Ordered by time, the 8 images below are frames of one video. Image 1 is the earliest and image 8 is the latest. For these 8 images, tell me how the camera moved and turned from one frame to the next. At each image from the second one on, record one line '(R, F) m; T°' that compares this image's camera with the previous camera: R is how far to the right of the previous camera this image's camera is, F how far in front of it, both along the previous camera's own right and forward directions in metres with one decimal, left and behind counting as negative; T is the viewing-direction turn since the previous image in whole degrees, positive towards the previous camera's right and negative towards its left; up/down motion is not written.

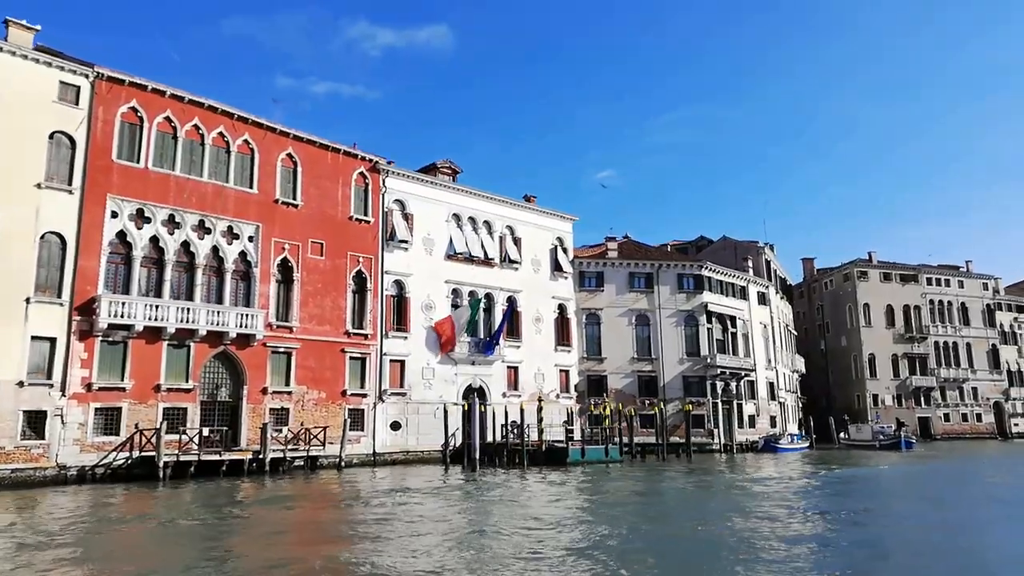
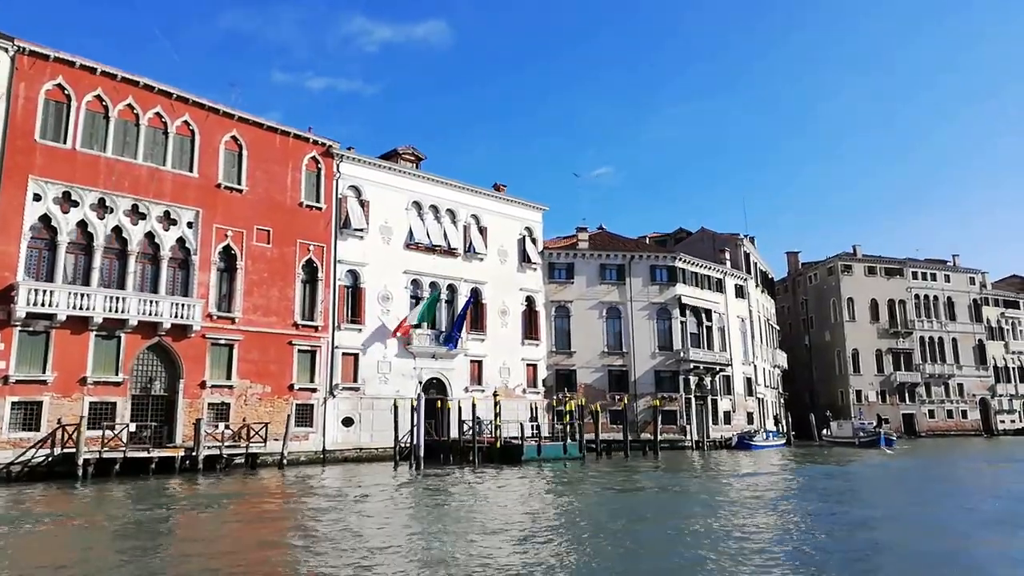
(+1.6, +1.4) m; 0°
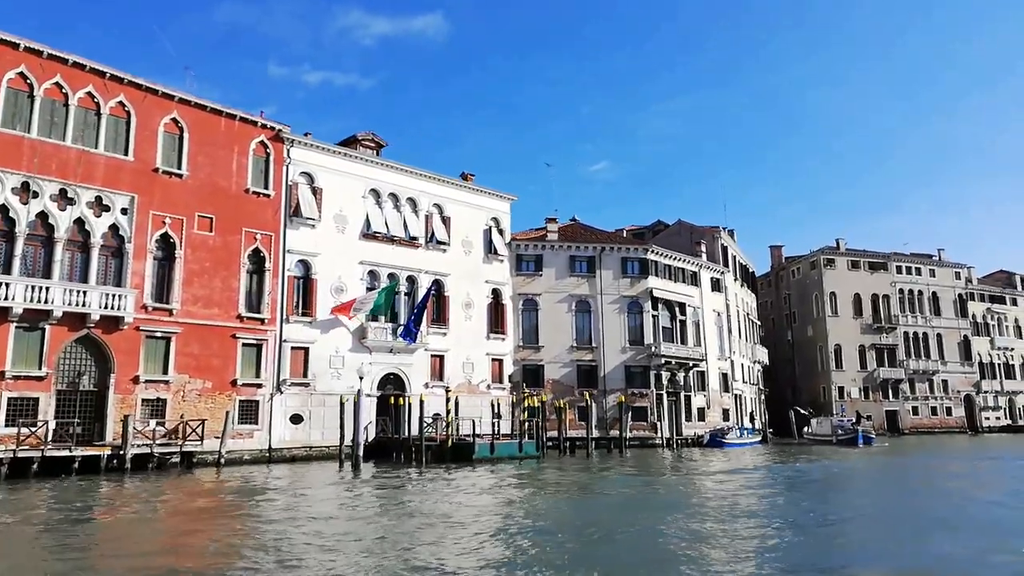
(+1.5, +1.3) m; 0°
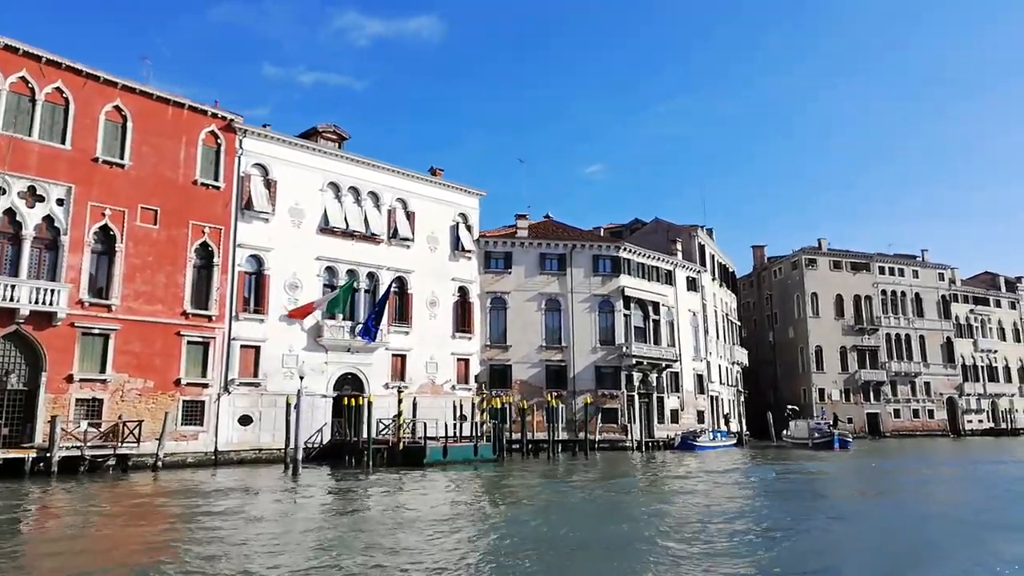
(+1.3, +1.1) m; 0°
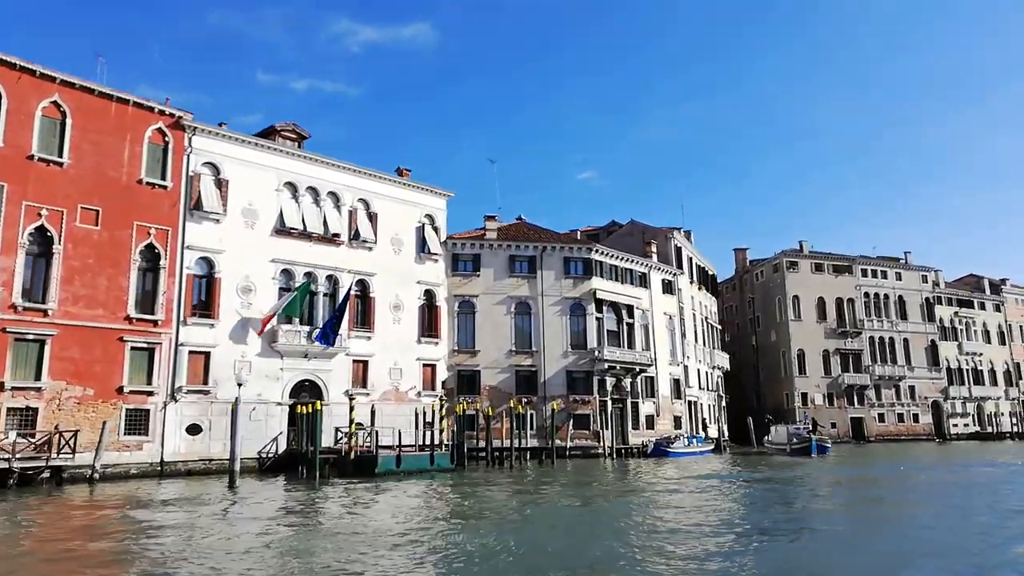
(+1.2, +1.1) m; +1°
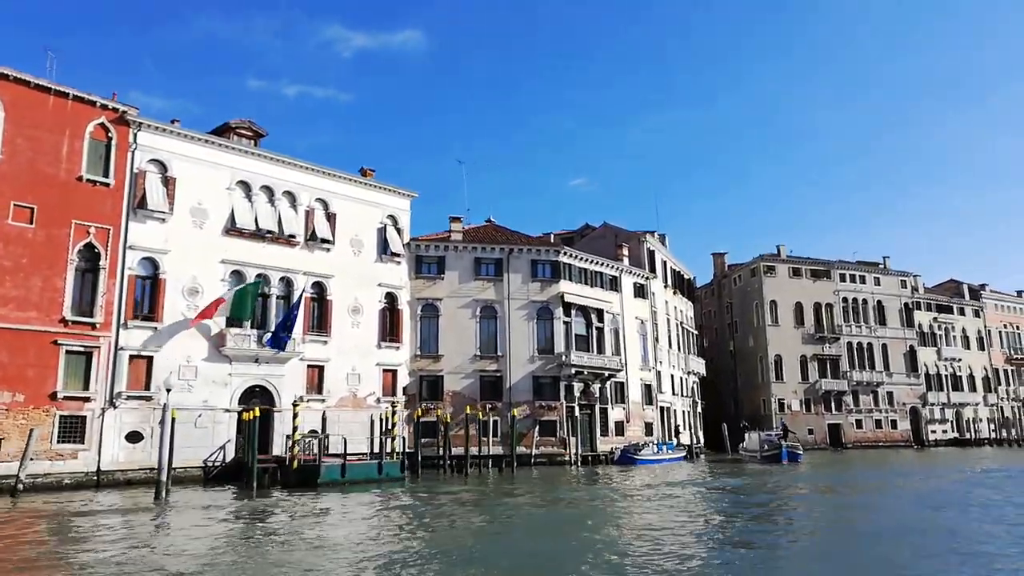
(+1.2, +1.0) m; +1°
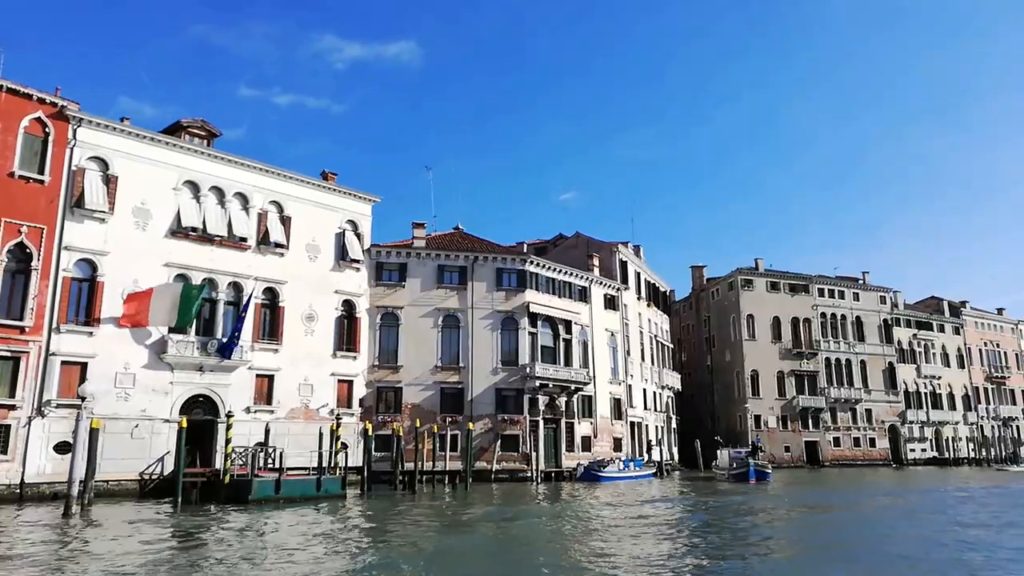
(+1.2, +1.1) m; +1°
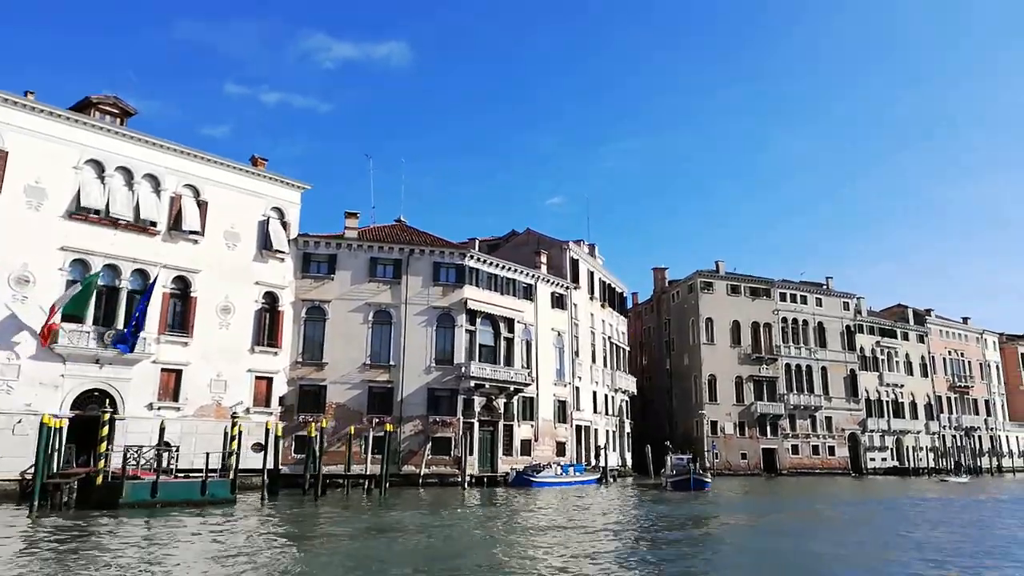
(+2.1, +1.7) m; +1°
